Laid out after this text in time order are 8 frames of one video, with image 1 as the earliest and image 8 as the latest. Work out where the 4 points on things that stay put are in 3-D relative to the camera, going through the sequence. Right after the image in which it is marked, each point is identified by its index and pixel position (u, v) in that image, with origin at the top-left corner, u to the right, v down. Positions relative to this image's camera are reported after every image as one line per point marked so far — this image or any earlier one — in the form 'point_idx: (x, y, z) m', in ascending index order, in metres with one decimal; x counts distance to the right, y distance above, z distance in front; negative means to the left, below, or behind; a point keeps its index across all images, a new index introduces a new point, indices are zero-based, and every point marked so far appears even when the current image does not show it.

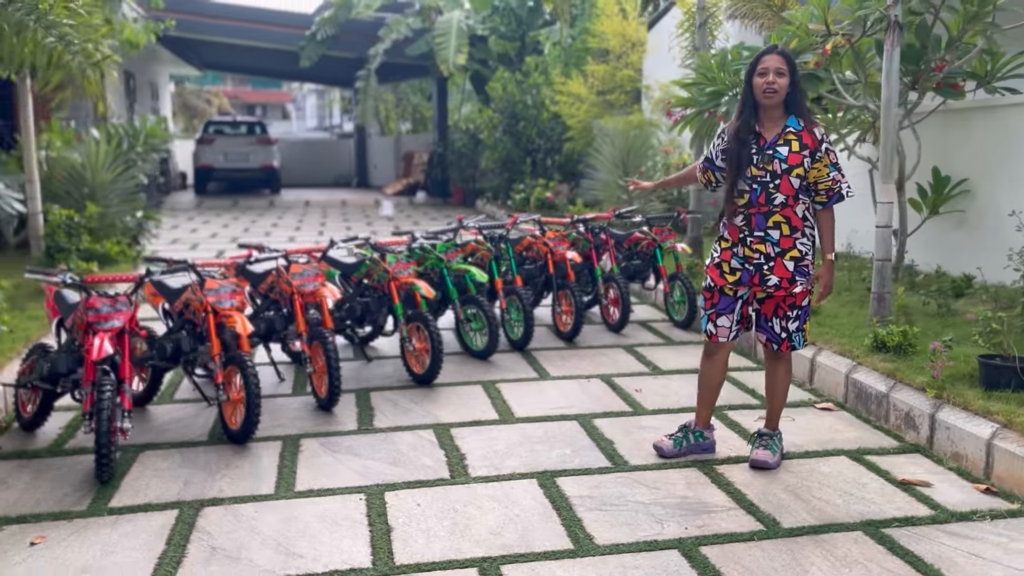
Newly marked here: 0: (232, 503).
0: (-1.1, -0.8, +3.4) m
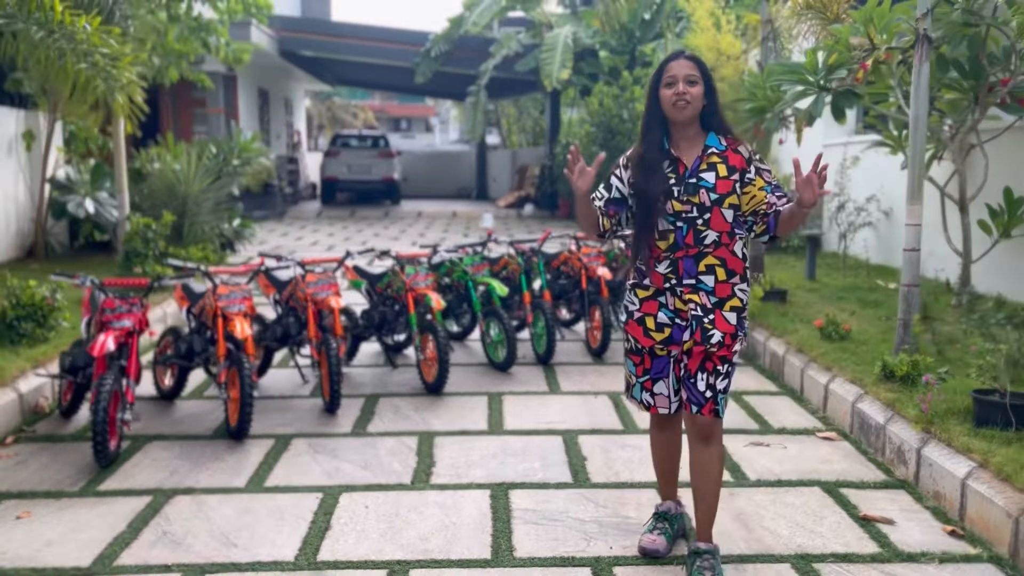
0: (-1.3, -0.9, +3.7) m
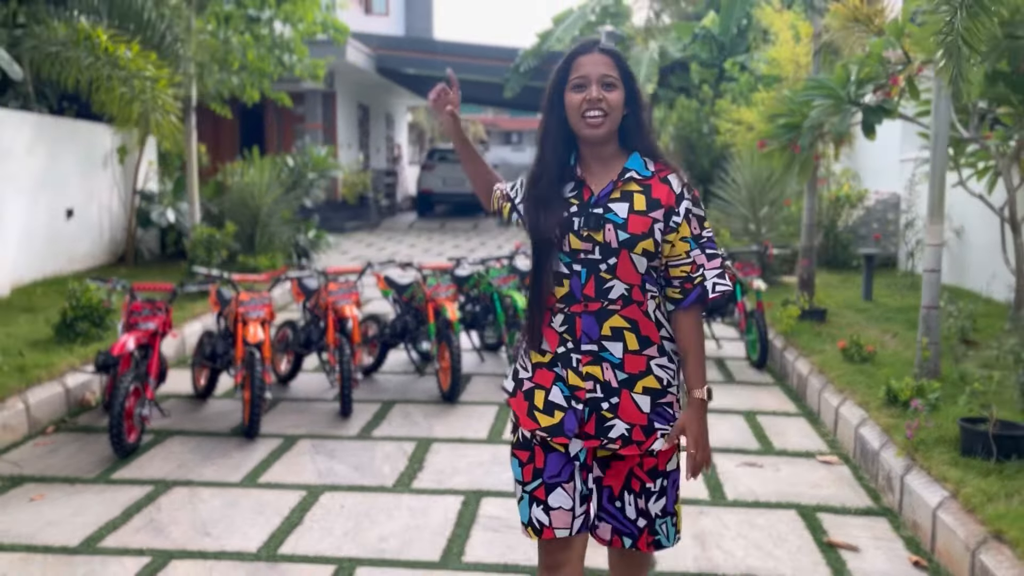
0: (-1.4, -0.9, +4.0) m
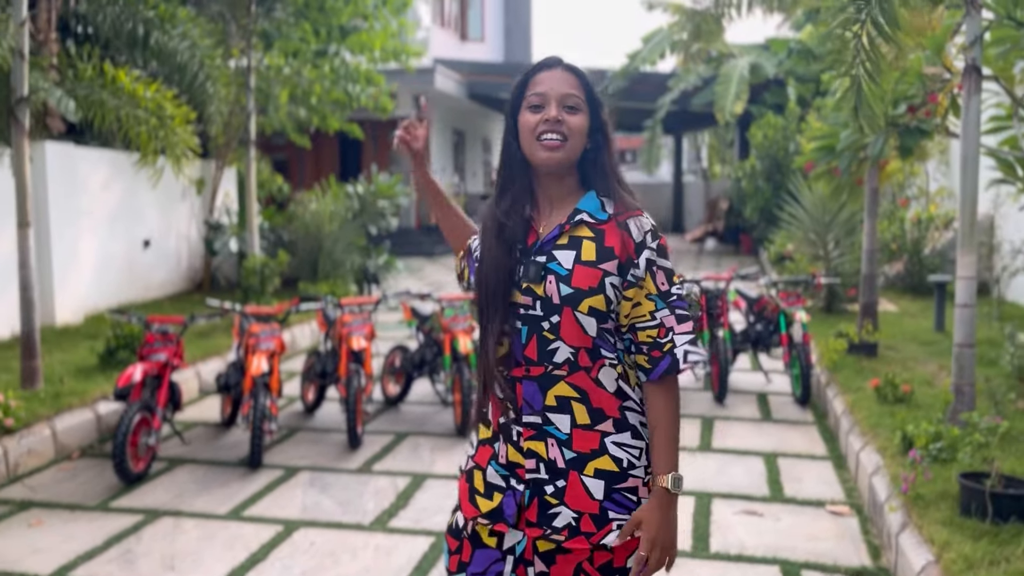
0: (-1.5, -1.1, +4.1) m
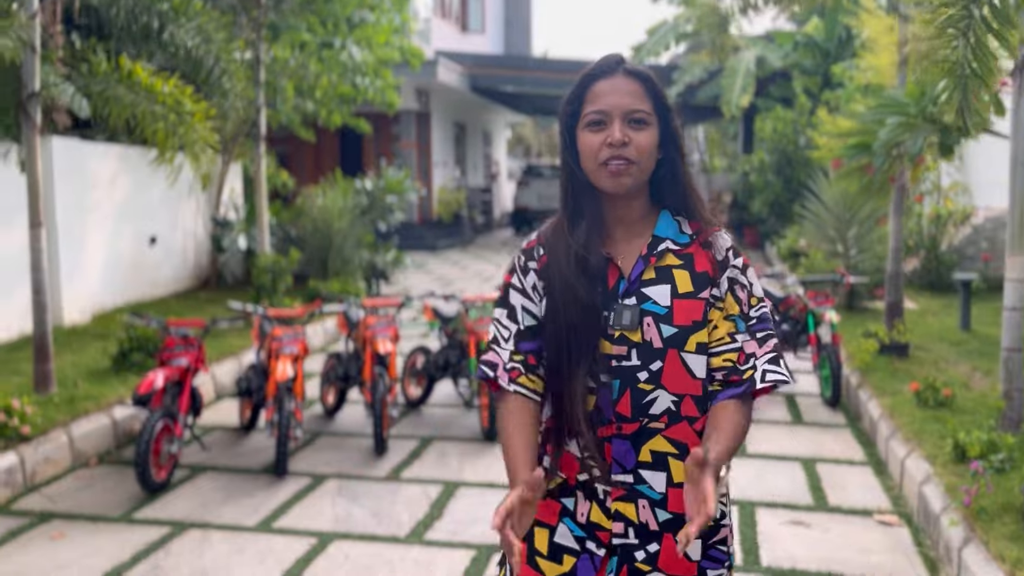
0: (-1.3, -1.1, +3.9) m
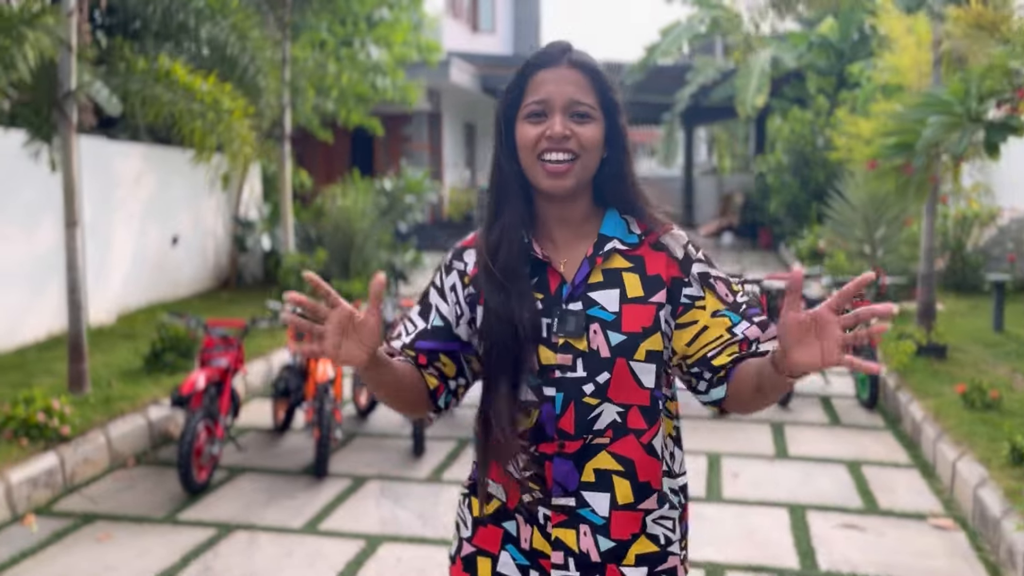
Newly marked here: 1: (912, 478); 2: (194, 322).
0: (-1.1, -1.1, +3.9) m
1: (+2.0, -1.0, +4.4) m
2: (-1.7, -0.2, +4.7) m
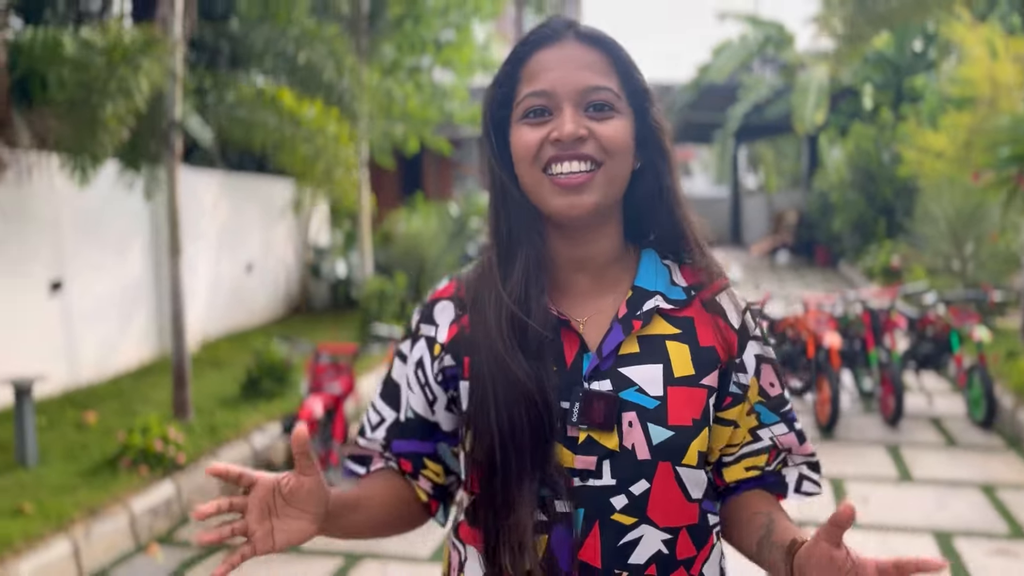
0: (-0.5, -1.2, +3.8) m
1: (+2.6, -1.0, +4.2) m
2: (-1.1, -0.3, +4.7) m
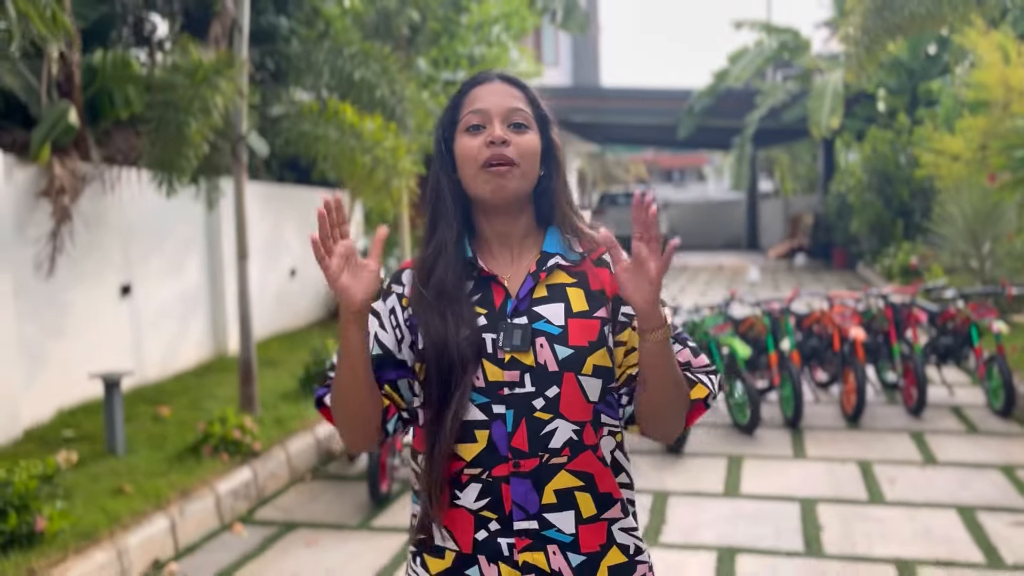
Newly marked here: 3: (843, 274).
0: (-0.3, -1.2, +4.2) m
1: (+2.9, -1.0, +4.5) m
2: (-0.8, -0.3, +5.1) m
3: (+5.7, +0.2, +15.1) m
